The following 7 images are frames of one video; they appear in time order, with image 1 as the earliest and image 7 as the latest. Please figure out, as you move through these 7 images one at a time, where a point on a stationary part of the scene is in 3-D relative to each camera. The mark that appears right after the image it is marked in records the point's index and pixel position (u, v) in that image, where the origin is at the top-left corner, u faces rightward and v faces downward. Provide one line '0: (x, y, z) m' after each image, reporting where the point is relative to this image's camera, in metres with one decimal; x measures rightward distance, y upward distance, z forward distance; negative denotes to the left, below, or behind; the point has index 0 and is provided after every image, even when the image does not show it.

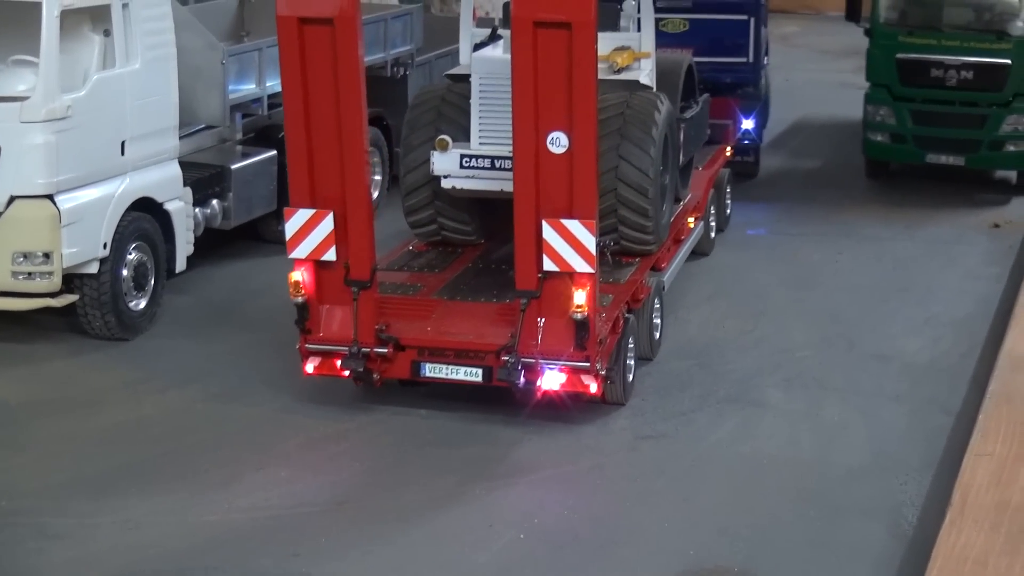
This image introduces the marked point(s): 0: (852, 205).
0: (+2.7, +0.7, +9.2) m
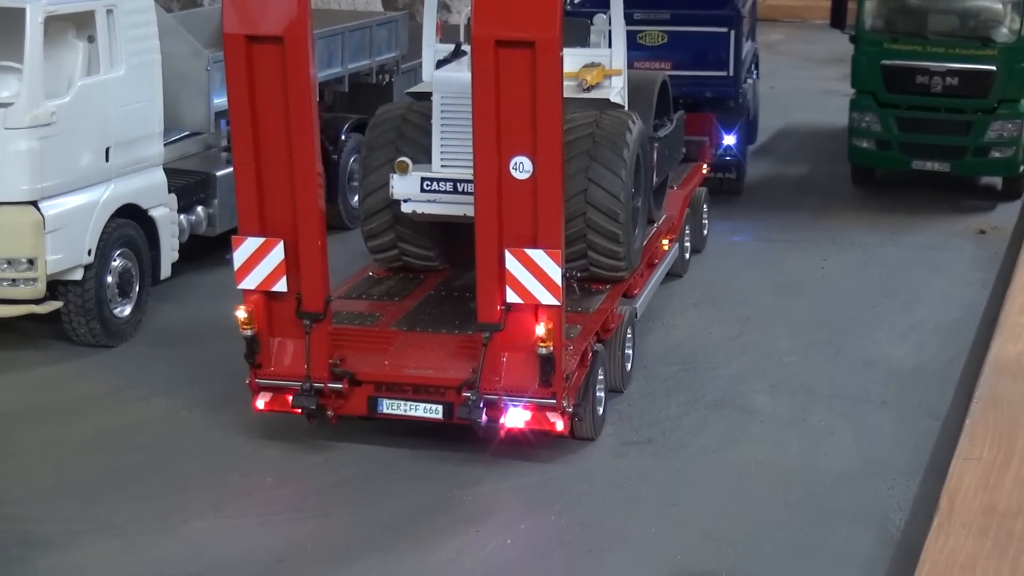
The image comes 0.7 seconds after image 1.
0: (+2.6, +0.6, +9.2) m
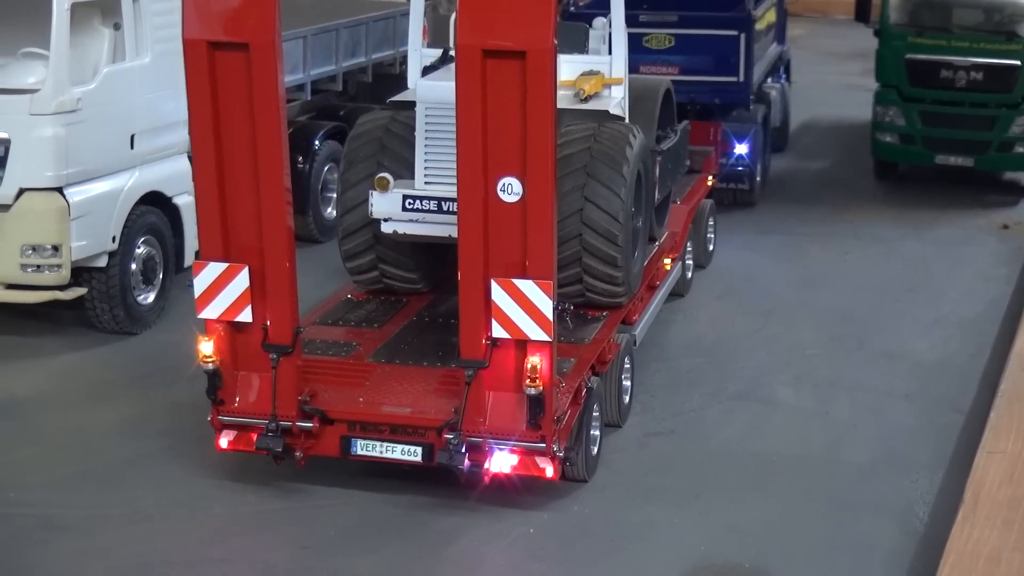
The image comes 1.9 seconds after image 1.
0: (+2.8, +0.7, +9.2) m
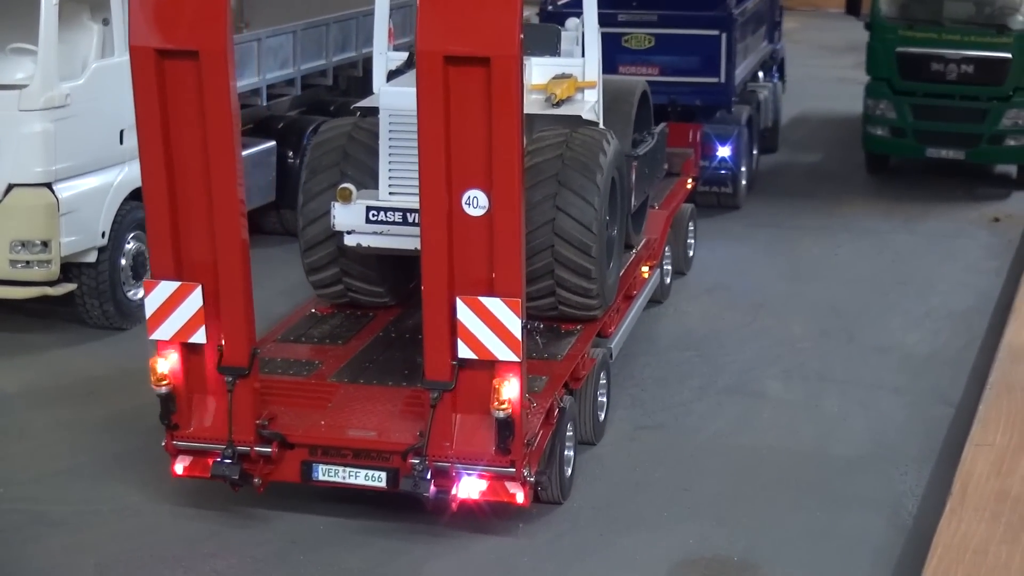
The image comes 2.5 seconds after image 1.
0: (+2.7, +0.7, +9.2) m
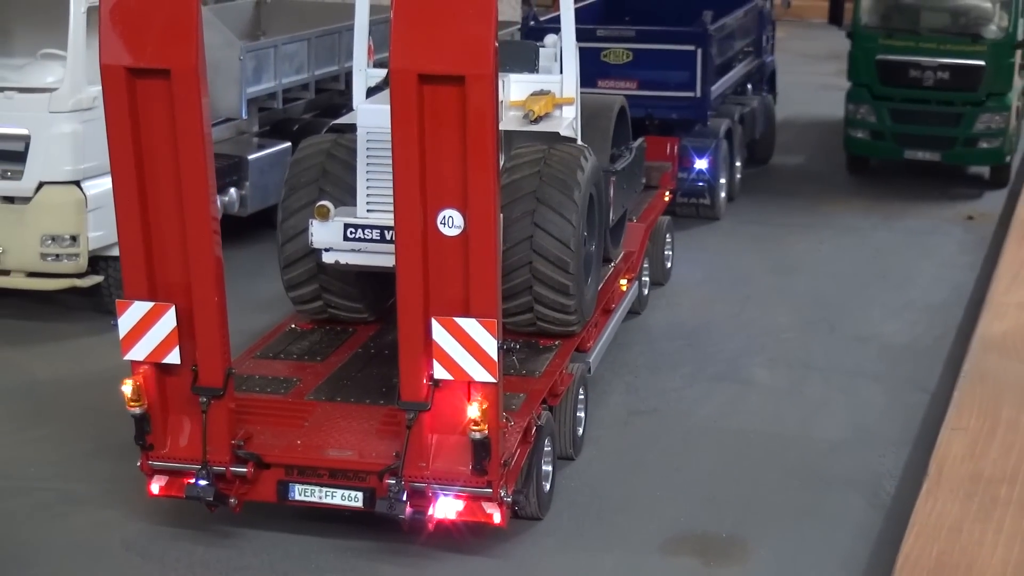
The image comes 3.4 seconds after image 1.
0: (+2.7, +0.8, +9.6) m
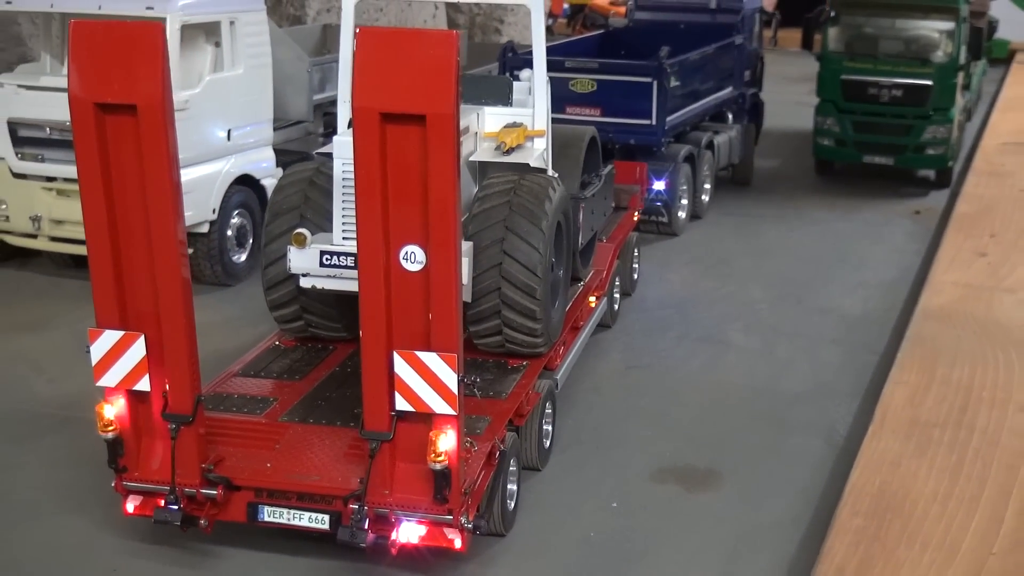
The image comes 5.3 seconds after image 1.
0: (+2.8, +0.9, +10.8) m
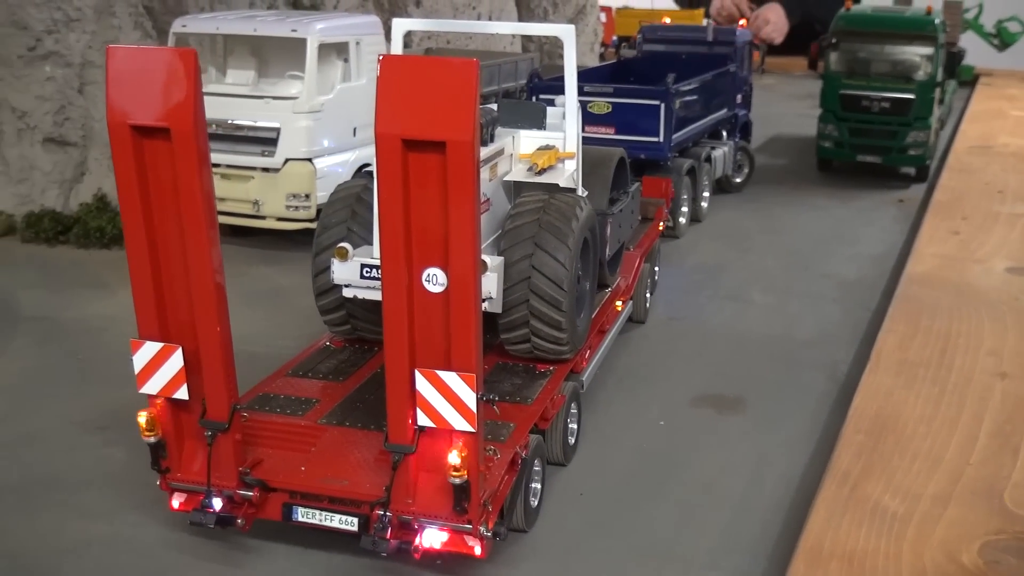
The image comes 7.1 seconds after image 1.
0: (+3.4, +1.1, +12.5) m
